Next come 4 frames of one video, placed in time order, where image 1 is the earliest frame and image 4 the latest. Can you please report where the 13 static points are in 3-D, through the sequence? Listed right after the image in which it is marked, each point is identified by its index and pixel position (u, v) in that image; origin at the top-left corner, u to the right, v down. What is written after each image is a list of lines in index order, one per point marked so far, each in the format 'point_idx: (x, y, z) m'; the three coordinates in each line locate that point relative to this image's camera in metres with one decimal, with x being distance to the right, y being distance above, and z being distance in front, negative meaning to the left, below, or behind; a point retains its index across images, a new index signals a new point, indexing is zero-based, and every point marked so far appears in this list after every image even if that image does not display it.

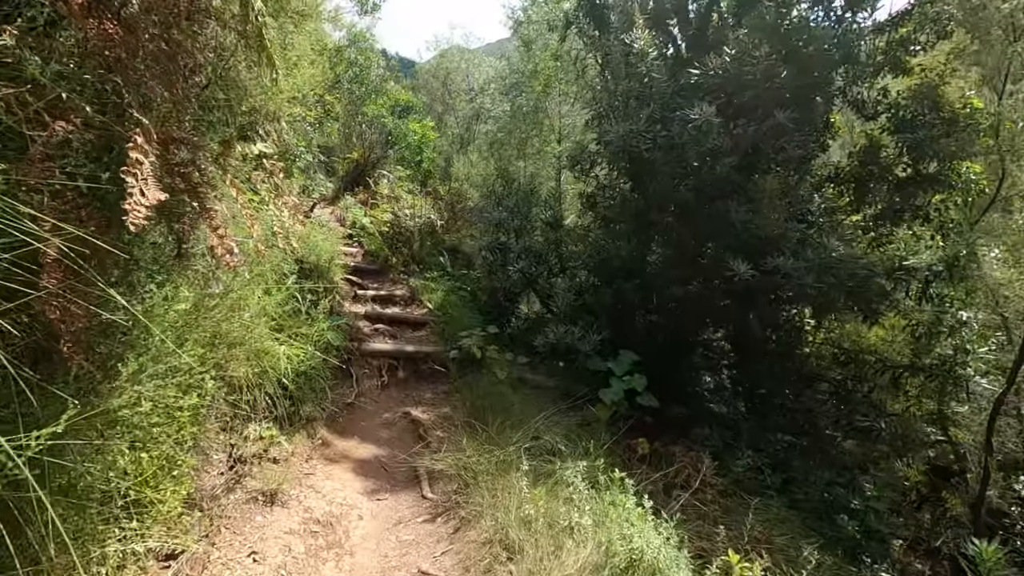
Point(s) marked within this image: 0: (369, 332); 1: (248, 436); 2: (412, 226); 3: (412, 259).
0: (-1.4, -0.4, +5.4) m
1: (-1.5, -0.8, +3.0) m
2: (-1.6, +1.0, +8.5) m
3: (-1.5, +0.5, +8.3) m
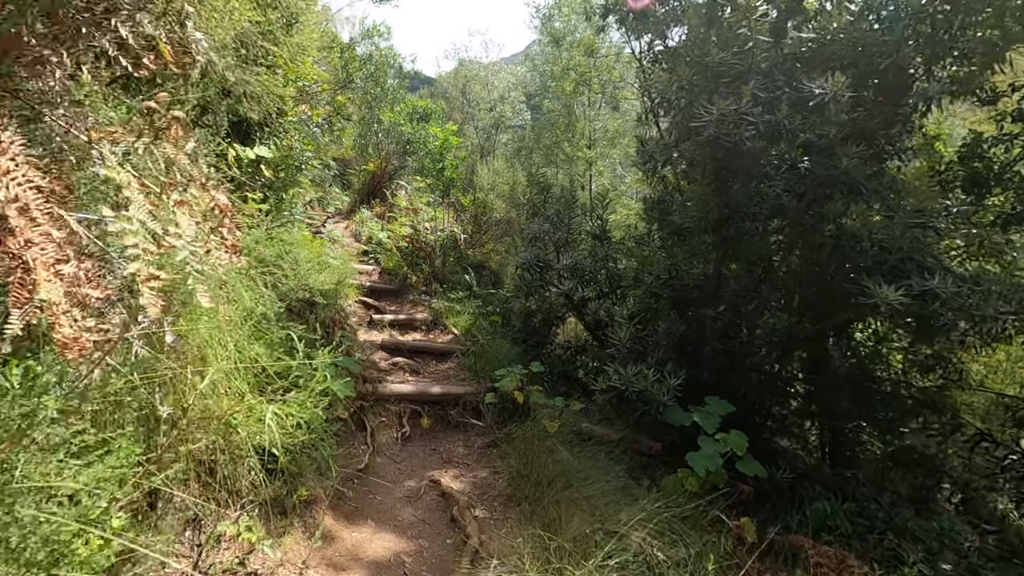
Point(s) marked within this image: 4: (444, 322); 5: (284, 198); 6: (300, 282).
0: (-1.1, -0.7, +4.6) m
1: (-1.2, -1.0, +2.1) m
2: (-1.1, +0.7, +7.7) m
3: (-1.1, +0.2, +7.5) m
4: (-0.8, -0.4, +6.2) m
5: (-2.0, +0.8, +4.7) m
6: (-1.4, 0.0, +3.6) m
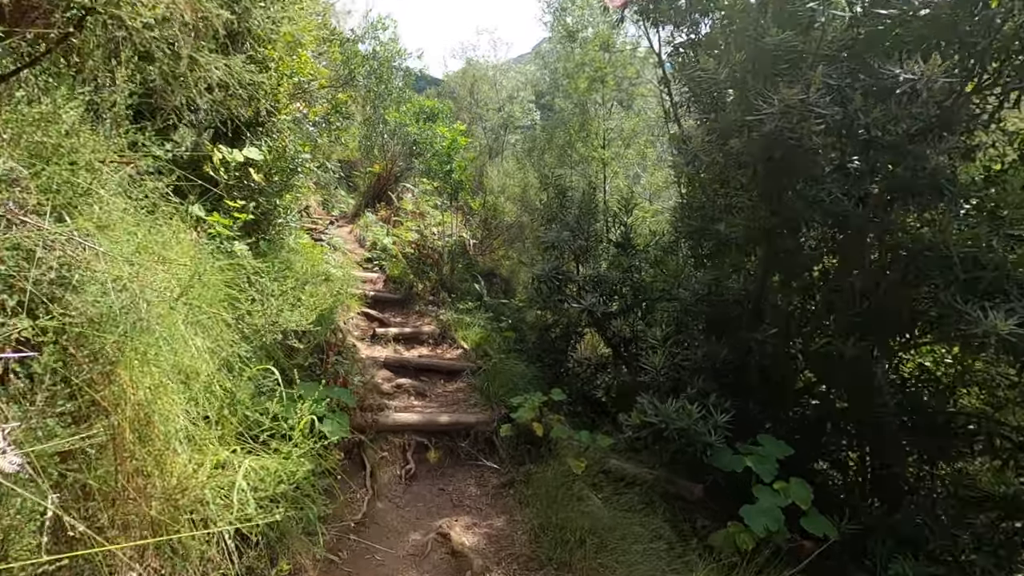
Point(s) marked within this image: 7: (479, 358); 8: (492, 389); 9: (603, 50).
0: (-0.9, -0.8, +4.1) m
1: (-1.1, -1.1, +1.7) m
2: (-1.0, +0.5, +7.3) m
3: (-0.9, 0.0, +7.0) m
4: (-0.6, -0.5, +5.8) m
5: (-1.9, +0.7, +4.3) m
6: (-1.3, -0.1, +3.2) m
7: (-0.3, -0.7, +5.3) m
8: (-0.2, -0.8, +4.1) m
9: (+1.4, +3.7, +8.3) m
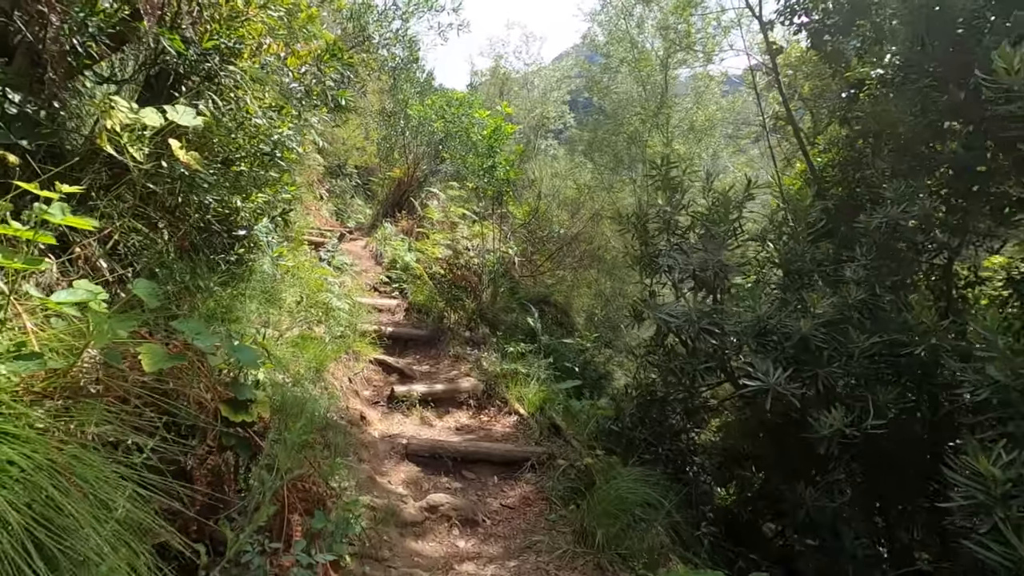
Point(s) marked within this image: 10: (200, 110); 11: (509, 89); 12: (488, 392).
0: (-0.4, -1.1, +2.4) m
1: (-0.6, -1.3, 0.0) m
2: (-0.3, +0.2, +5.6) m
3: (-0.3, -0.3, +5.3) m
4: (-0.1, -0.8, +4.1) m
5: (-1.3, +0.4, +2.6) m
6: (-0.8, -0.3, +1.5) m
7: (+0.2, -1.0, +3.6) m
8: (+0.4, -1.0, +2.4) m
9: (+2.1, +3.3, +6.6) m
10: (-1.4, +0.8, +2.4) m
11: (0.0, +5.2, +13.8) m
12: (-0.2, -0.8, +4.1) m
